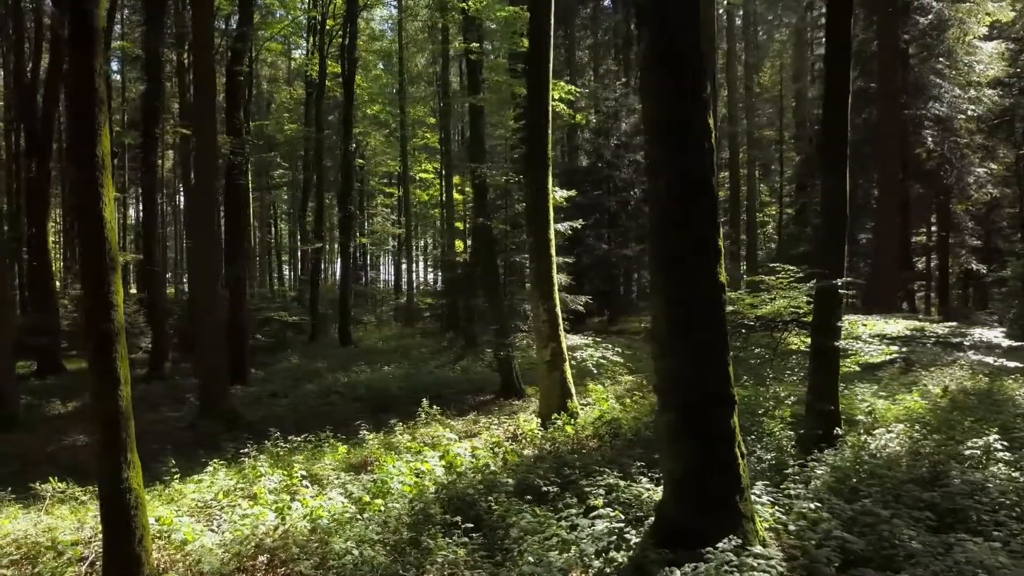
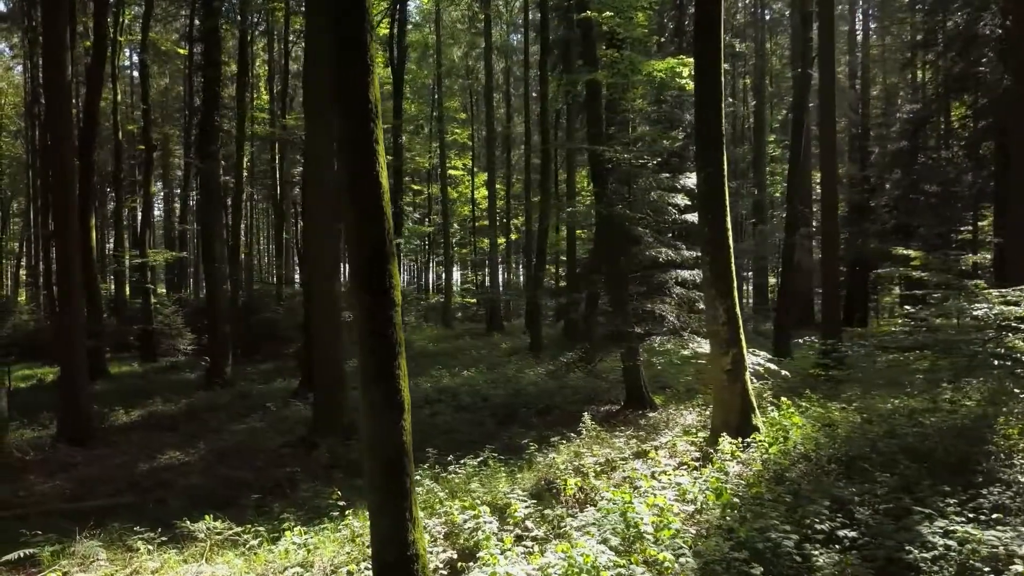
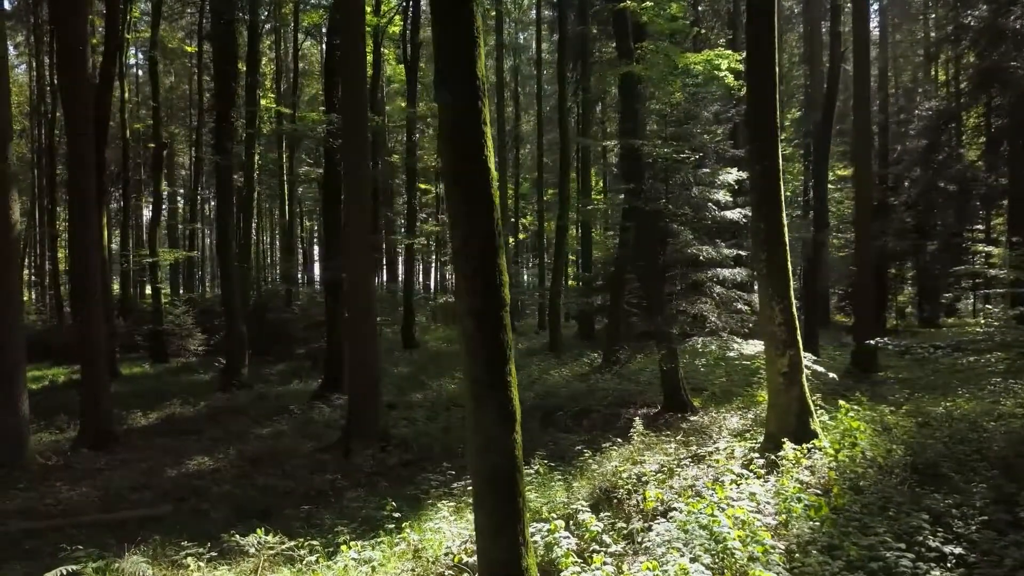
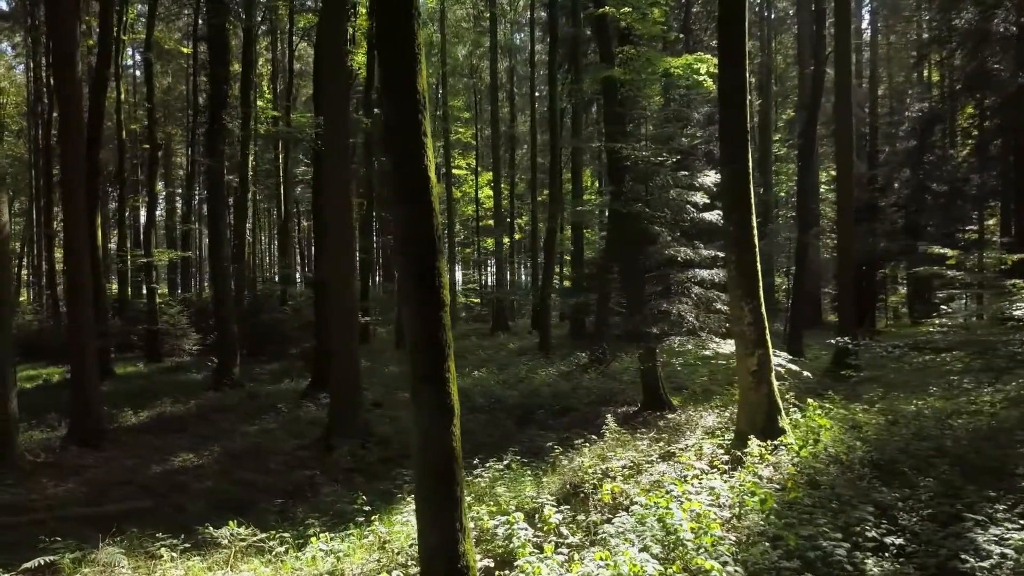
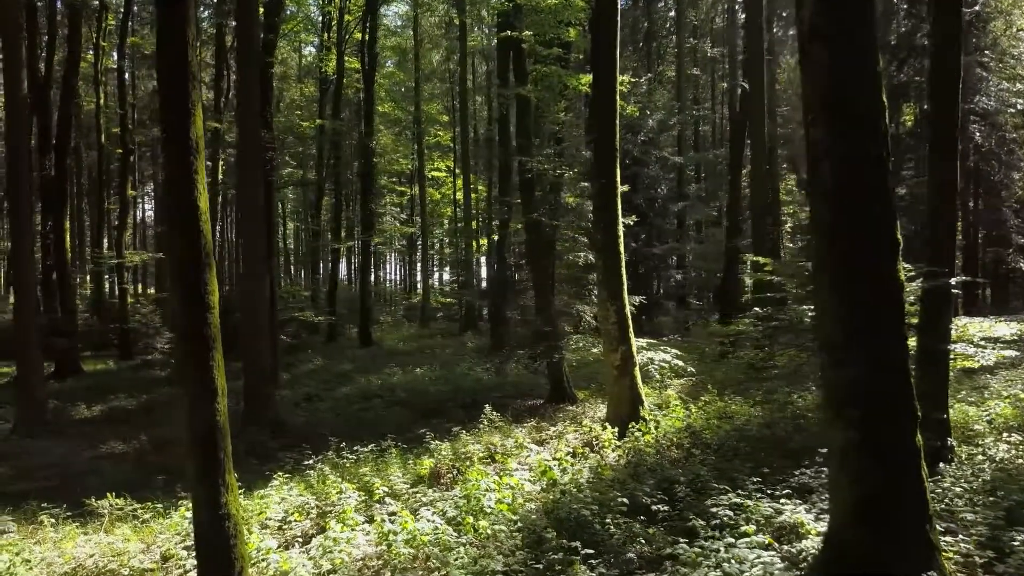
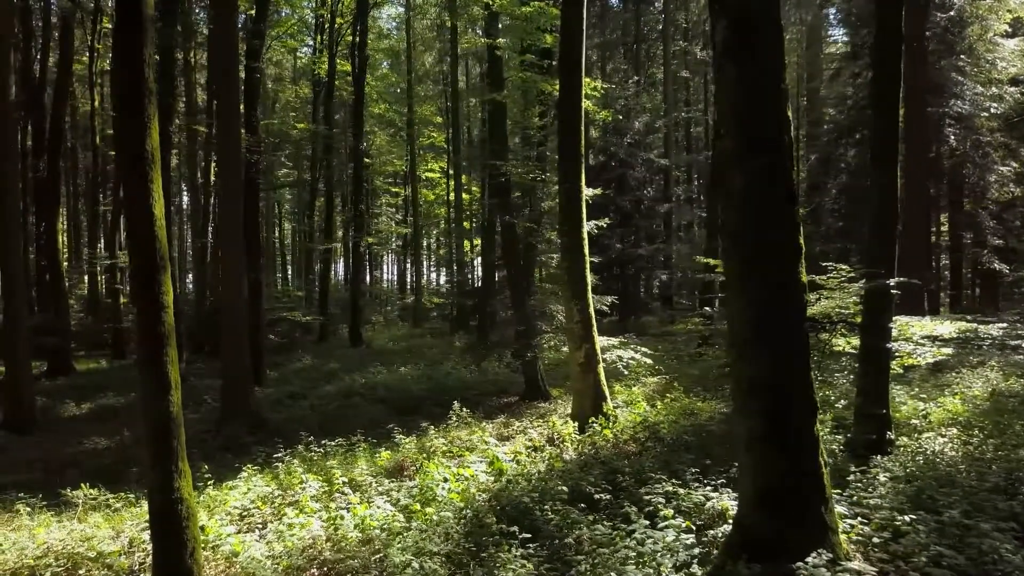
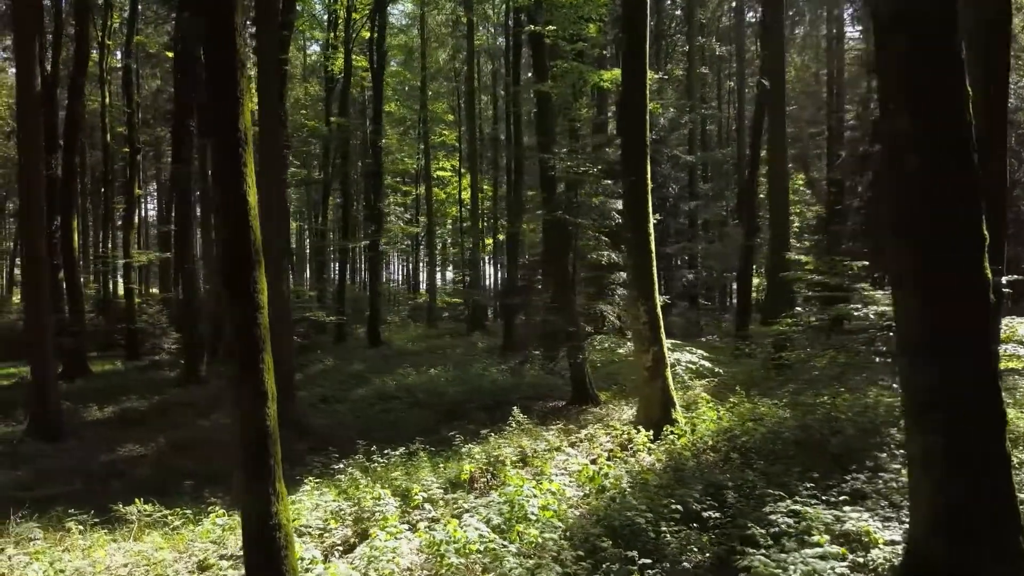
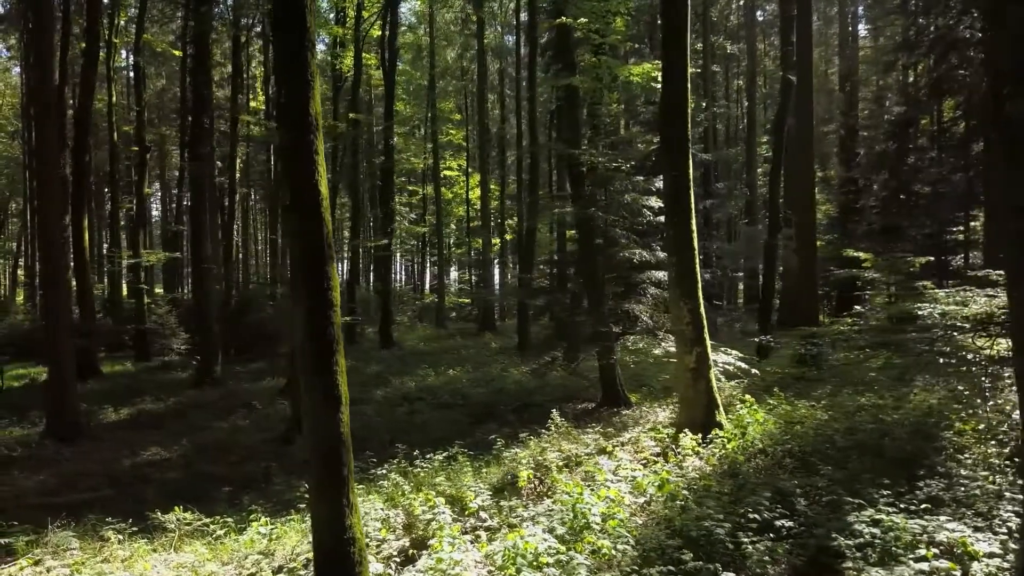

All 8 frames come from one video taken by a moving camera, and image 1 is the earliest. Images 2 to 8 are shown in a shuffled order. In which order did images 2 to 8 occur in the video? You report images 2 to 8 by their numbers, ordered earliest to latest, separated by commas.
6, 5, 7, 8, 2, 4, 3
